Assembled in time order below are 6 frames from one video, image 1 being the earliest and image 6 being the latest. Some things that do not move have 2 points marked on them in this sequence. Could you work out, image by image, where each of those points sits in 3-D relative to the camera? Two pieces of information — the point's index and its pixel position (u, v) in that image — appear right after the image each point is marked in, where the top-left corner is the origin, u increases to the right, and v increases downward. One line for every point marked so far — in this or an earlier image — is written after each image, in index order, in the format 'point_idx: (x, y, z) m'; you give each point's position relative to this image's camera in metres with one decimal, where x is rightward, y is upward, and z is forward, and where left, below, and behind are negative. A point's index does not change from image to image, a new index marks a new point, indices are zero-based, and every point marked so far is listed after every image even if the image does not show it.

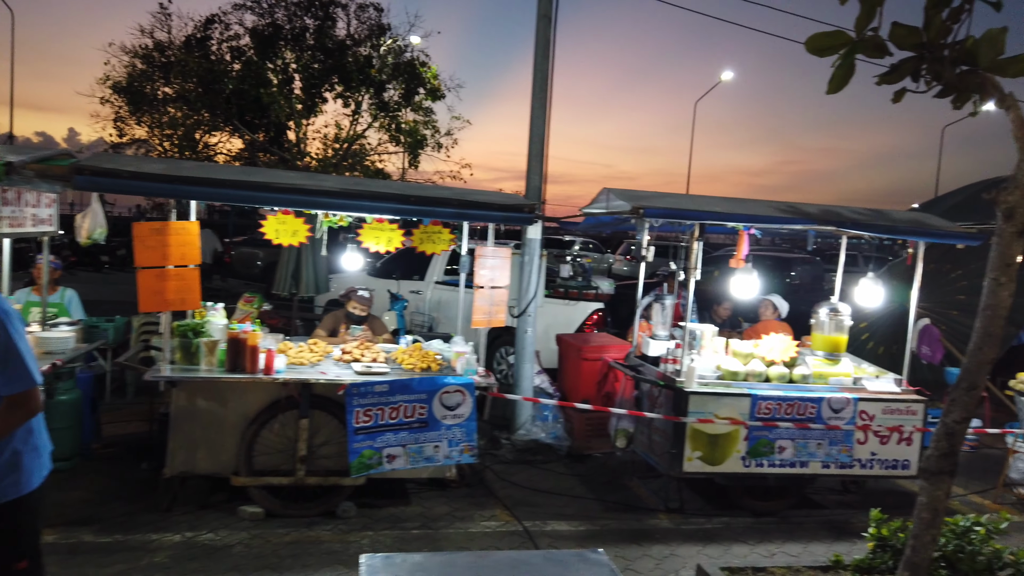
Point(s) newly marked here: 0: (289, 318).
0: (-2.3, -0.3, +8.0) m
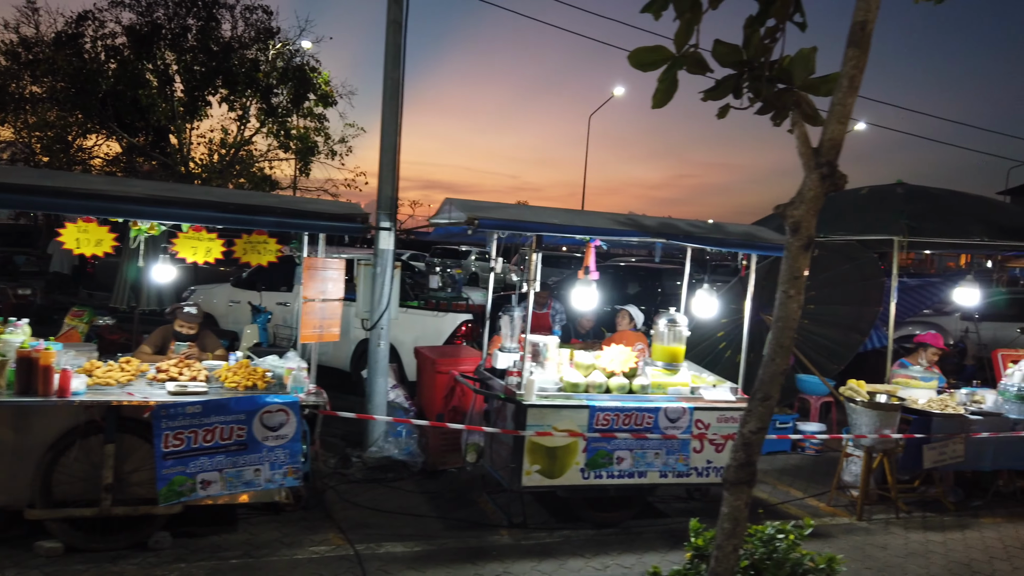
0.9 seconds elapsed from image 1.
0: (-3.7, -0.4, +7.5) m
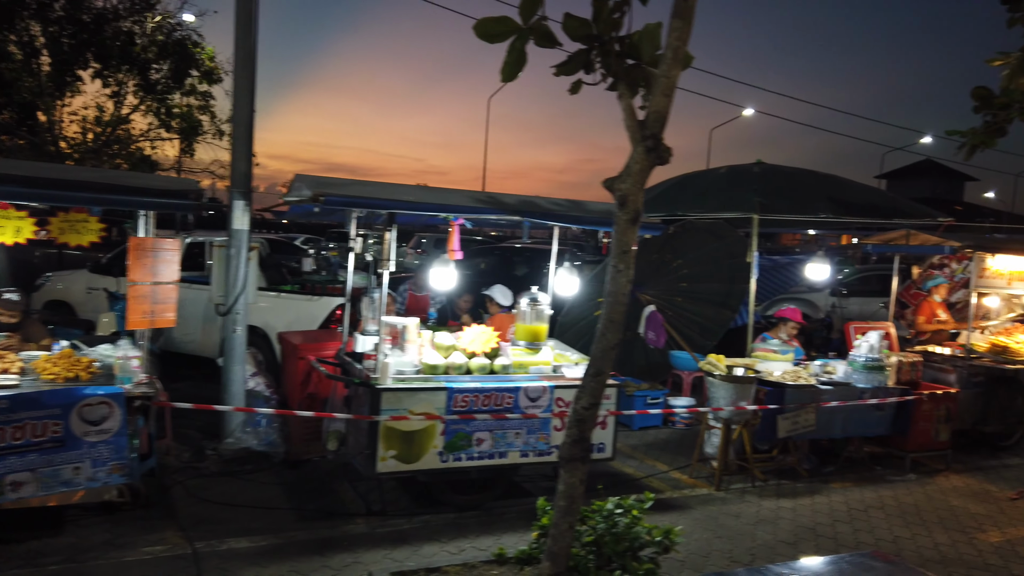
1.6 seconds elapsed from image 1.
0: (-4.9, -0.3, +6.8) m
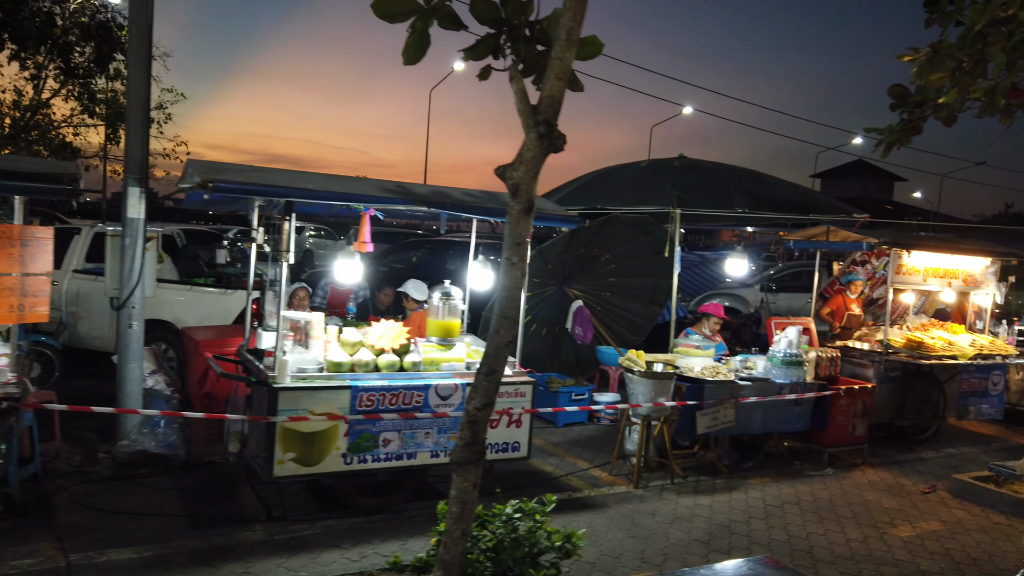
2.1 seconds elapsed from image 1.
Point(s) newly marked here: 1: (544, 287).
0: (-5.6, -0.2, +6.3) m
1: (+0.4, 0.0, +8.7) m
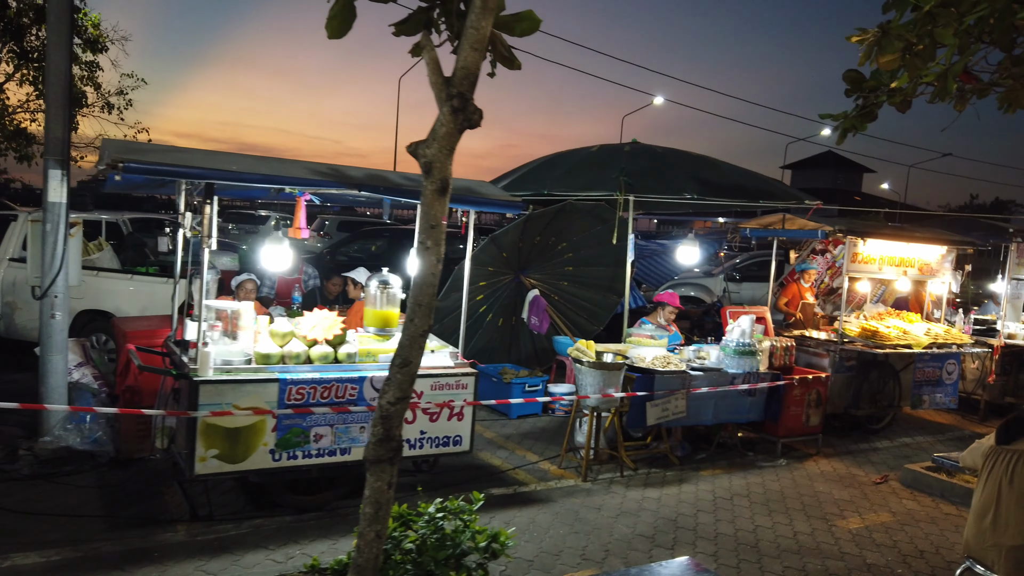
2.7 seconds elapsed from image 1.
0: (-6.0, -0.2, +5.9) m
1: (-0.1, +0.1, +8.5) m
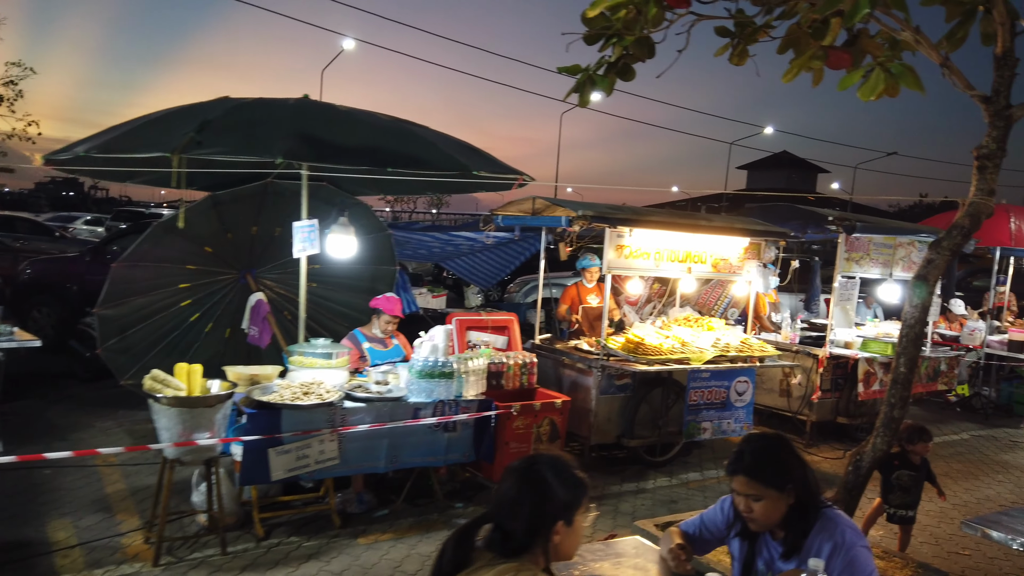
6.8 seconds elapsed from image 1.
0: (-8.4, -0.2, +3.9) m
1: (-2.7, +0.1, +6.8) m
